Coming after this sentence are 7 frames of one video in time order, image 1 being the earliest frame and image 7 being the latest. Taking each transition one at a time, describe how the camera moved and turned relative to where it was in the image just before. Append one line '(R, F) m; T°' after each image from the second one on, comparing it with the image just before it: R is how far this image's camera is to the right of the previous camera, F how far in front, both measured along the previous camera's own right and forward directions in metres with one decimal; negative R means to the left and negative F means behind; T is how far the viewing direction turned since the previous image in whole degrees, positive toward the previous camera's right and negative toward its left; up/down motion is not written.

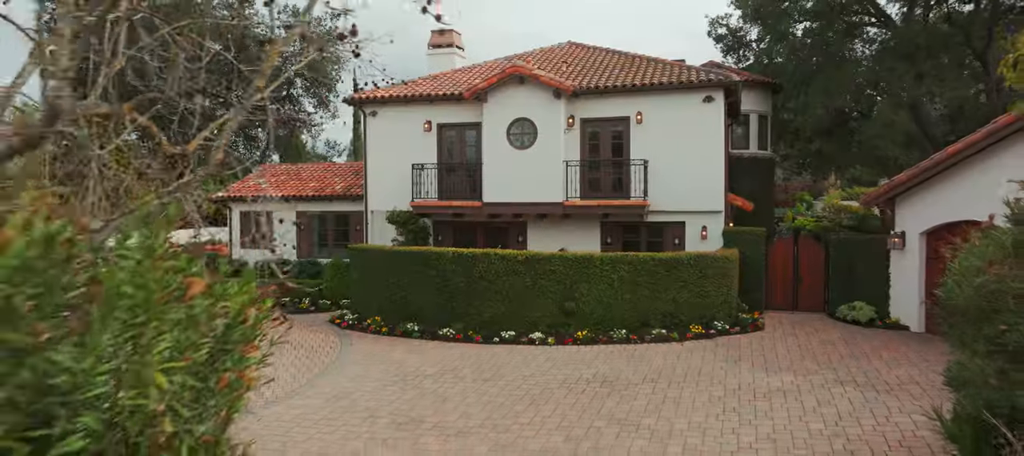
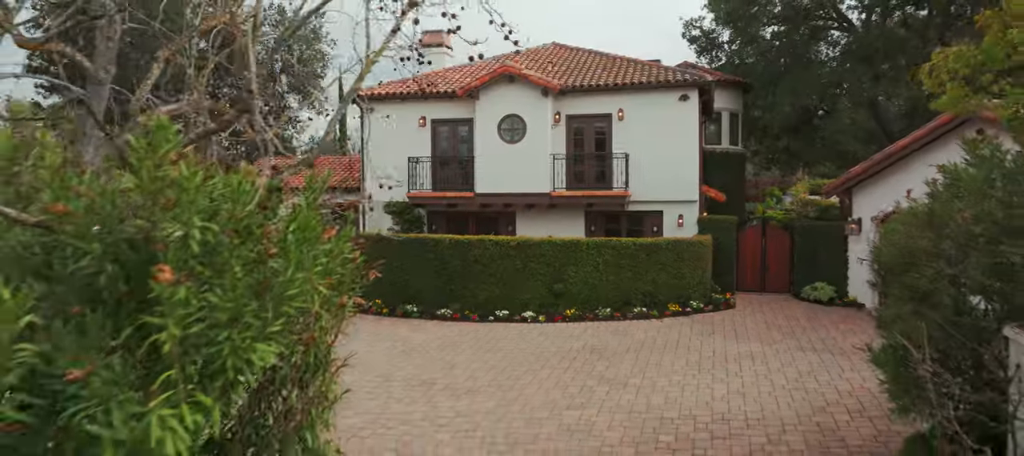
(-0.3, -1.0) m; +2°
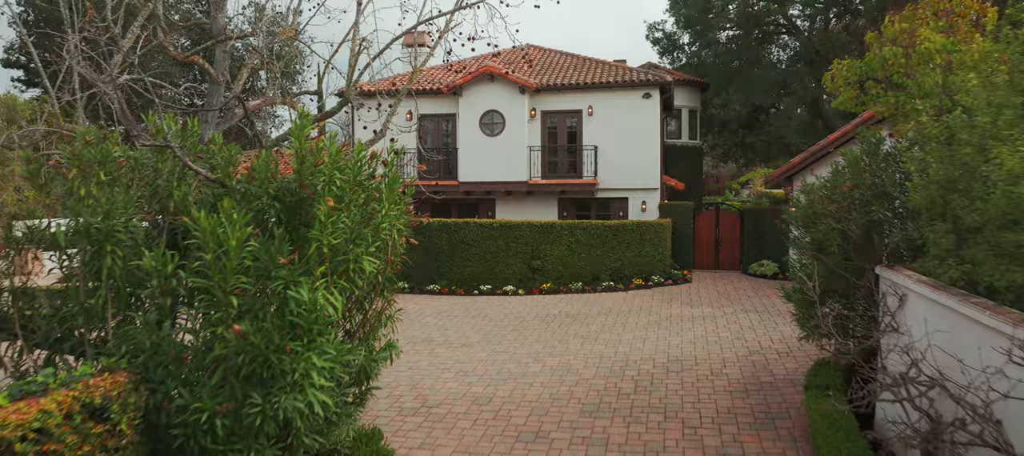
(-0.3, -1.5) m; +3°
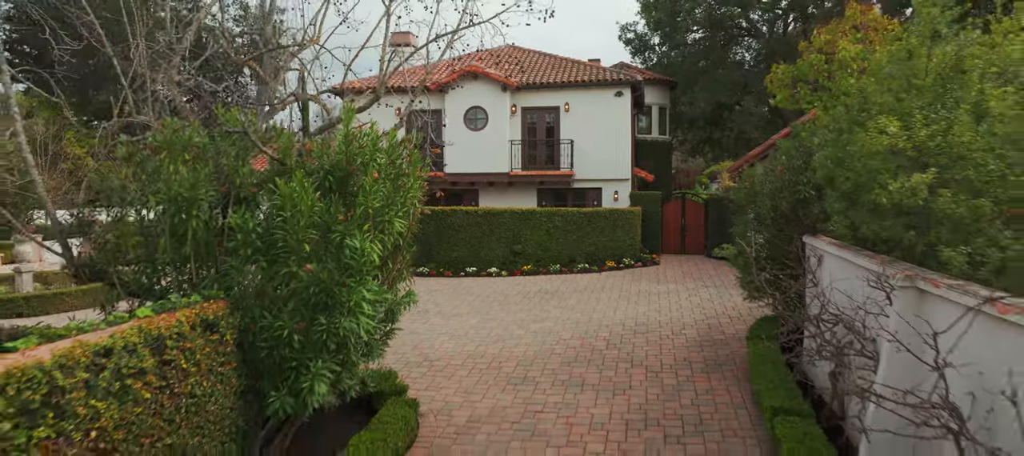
(-0.2, -1.2) m; +2°
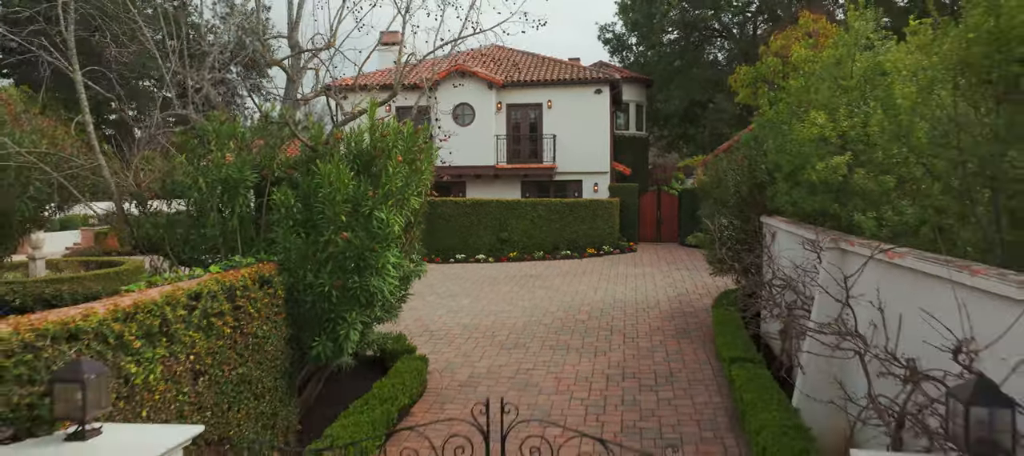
(-0.2, -1.0) m; +2°
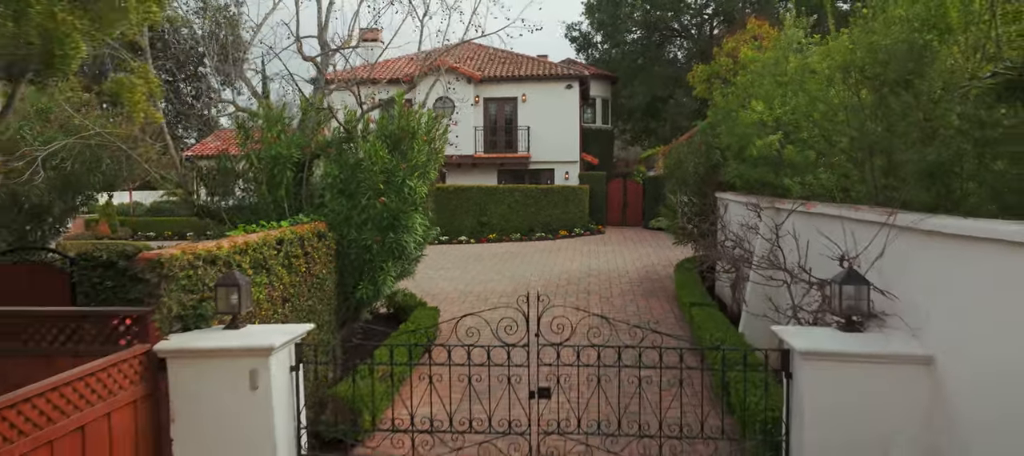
(-0.4, -1.4) m; +3°
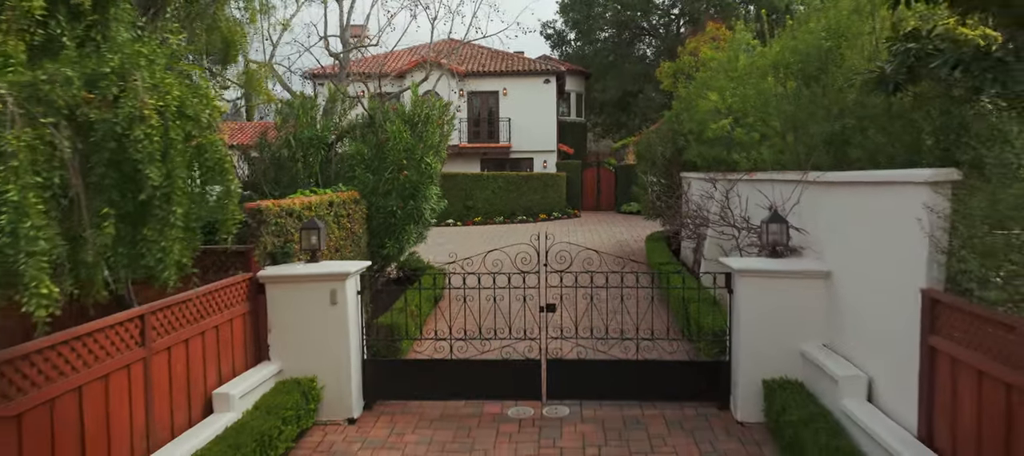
(-0.3, -1.4) m; +2°
